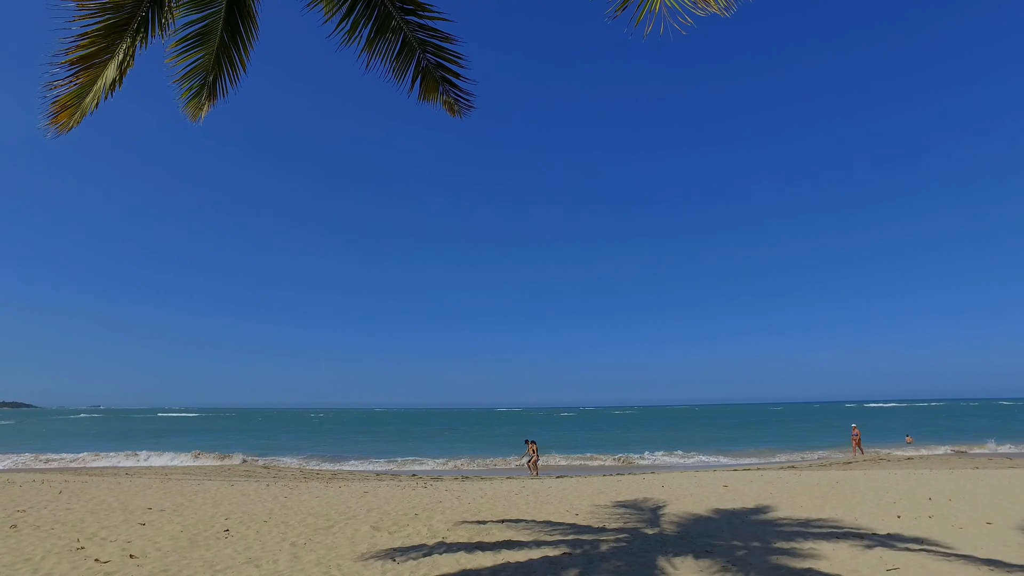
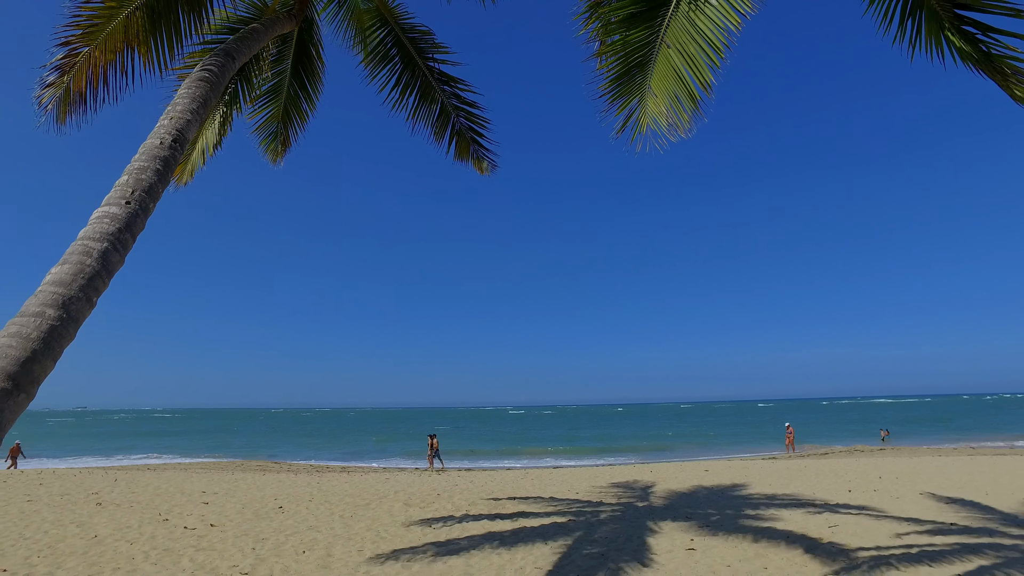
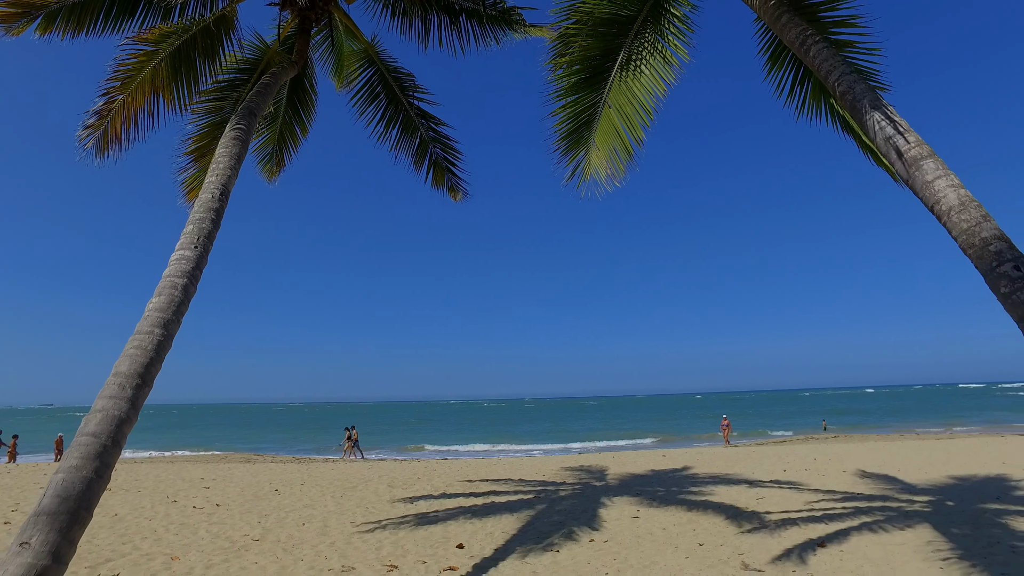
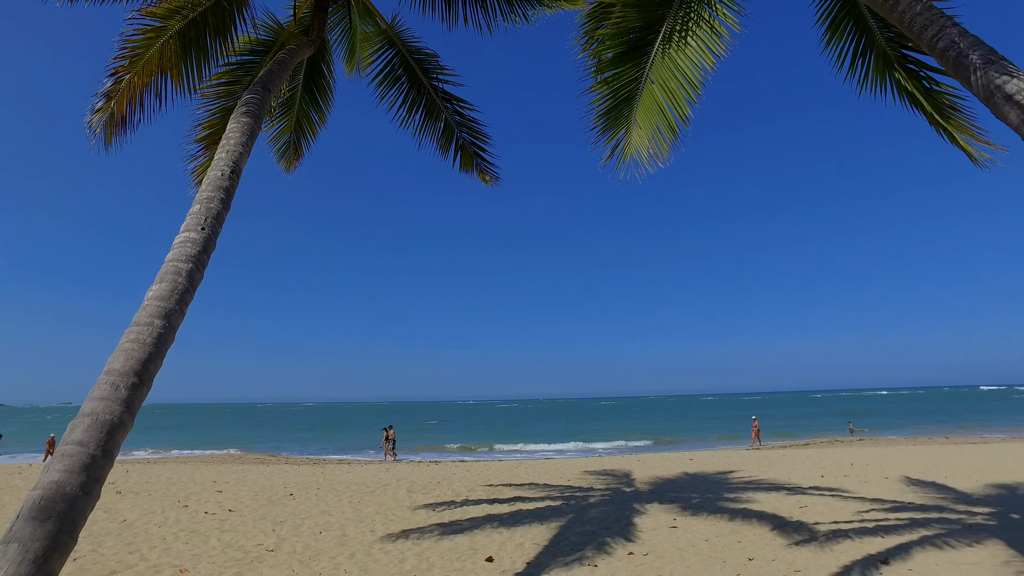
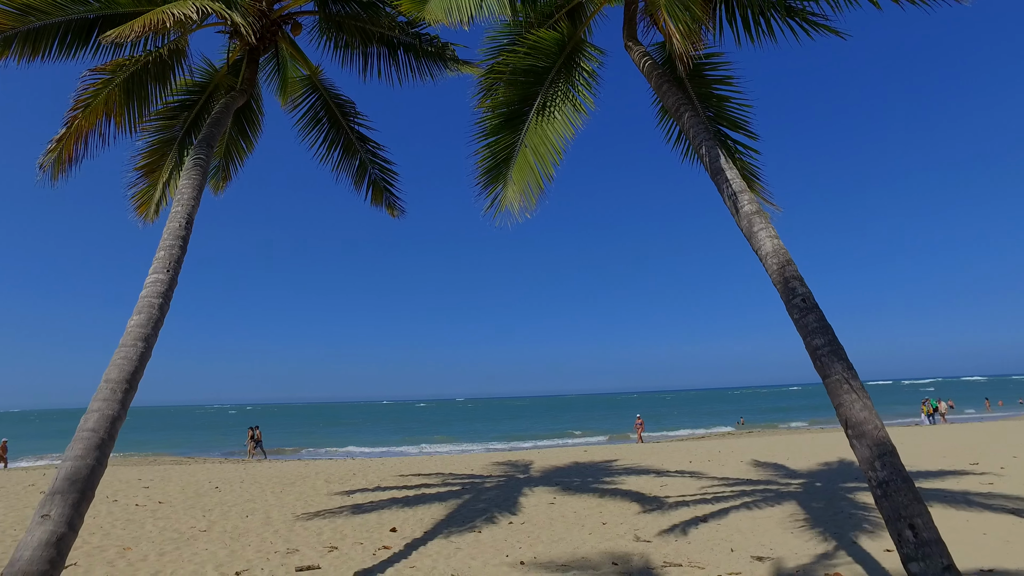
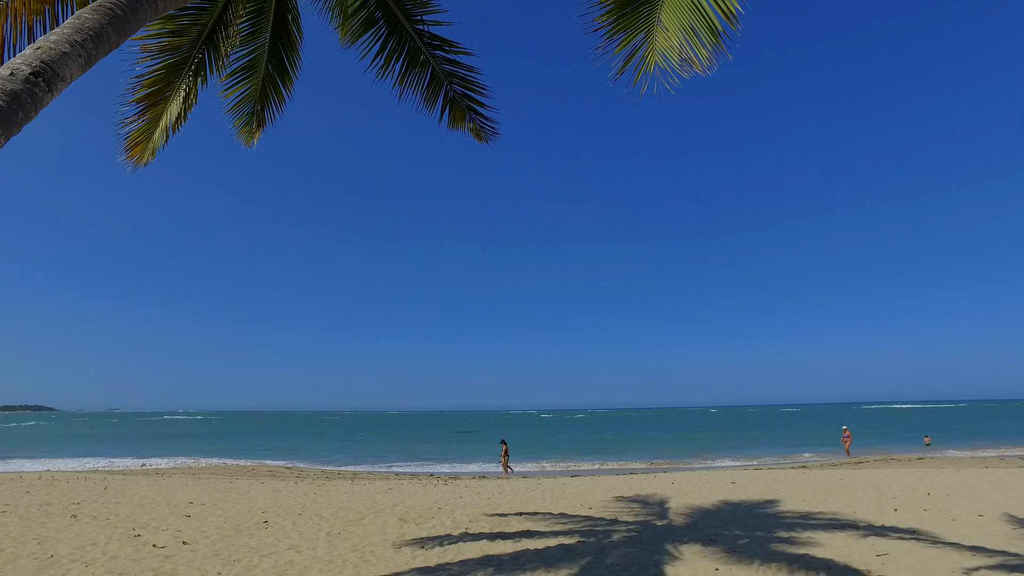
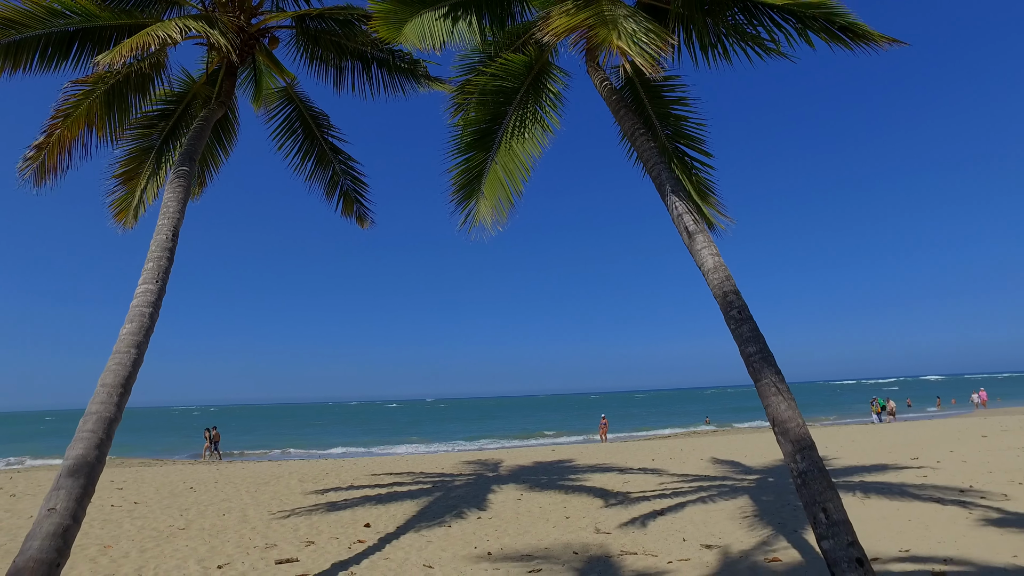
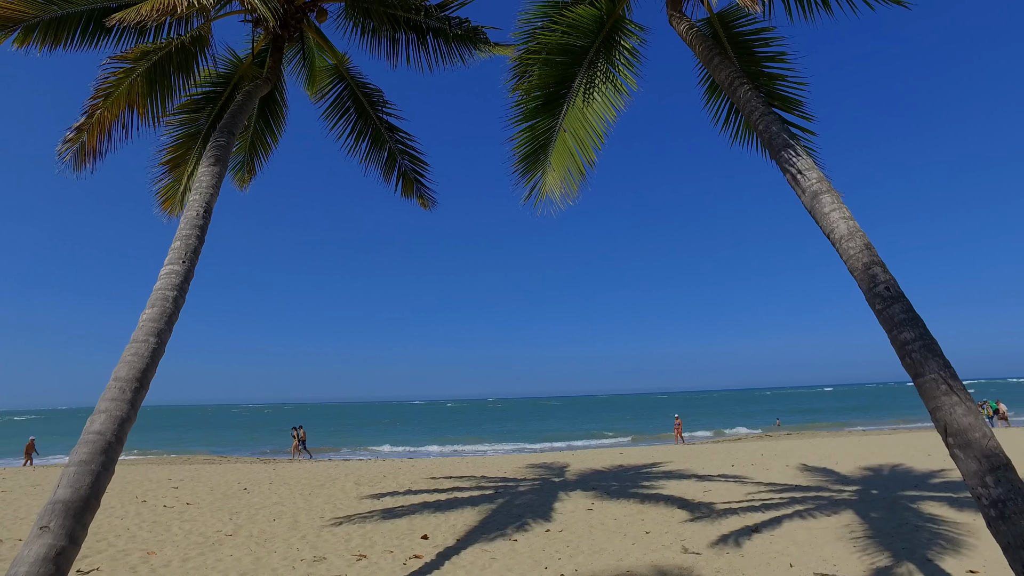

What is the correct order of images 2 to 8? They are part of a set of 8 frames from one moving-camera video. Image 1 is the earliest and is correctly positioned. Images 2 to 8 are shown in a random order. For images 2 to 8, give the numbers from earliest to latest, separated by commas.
6, 2, 4, 3, 8, 5, 7
